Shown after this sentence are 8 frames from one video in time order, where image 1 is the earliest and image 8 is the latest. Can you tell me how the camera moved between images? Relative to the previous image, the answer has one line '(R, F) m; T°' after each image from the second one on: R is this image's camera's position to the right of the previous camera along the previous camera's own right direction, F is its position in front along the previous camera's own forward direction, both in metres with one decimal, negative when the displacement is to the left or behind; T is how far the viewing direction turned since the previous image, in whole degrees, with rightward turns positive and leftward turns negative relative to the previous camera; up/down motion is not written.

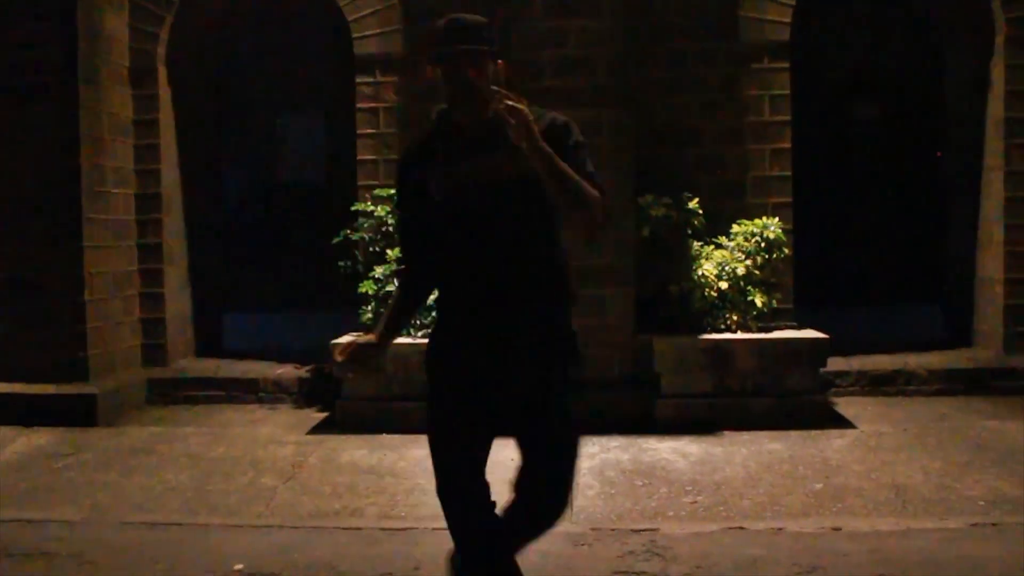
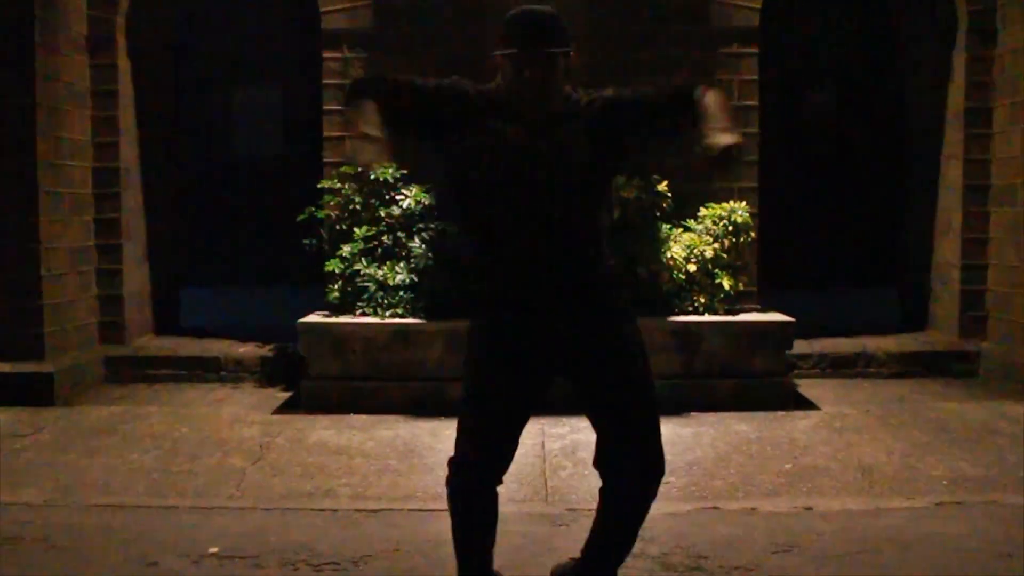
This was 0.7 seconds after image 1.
(-0.2, 0.0) m; +4°
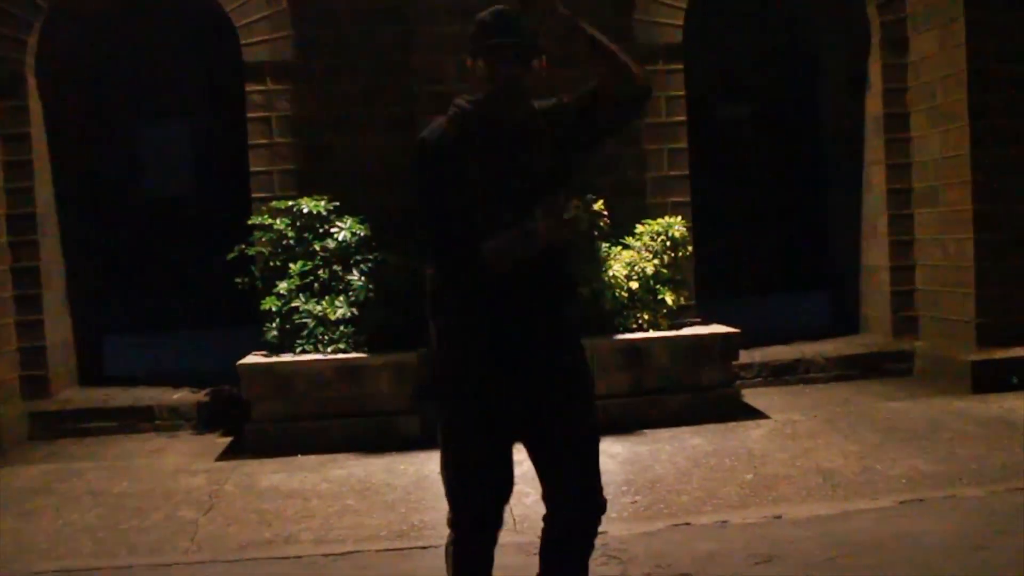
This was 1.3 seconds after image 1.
(-0.3, +0.1) m; +6°
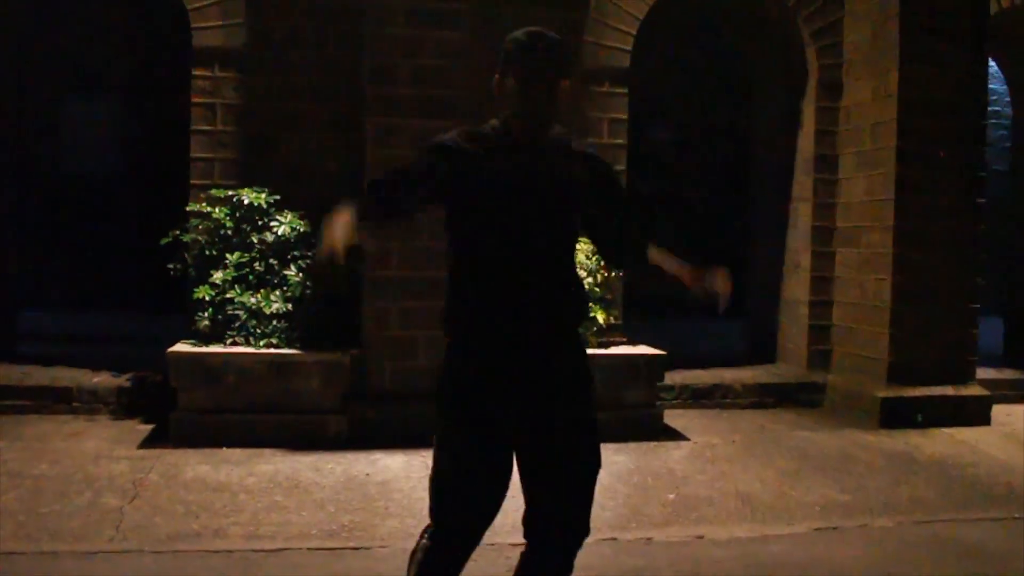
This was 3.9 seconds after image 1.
(-0.3, -0.1) m; +5°
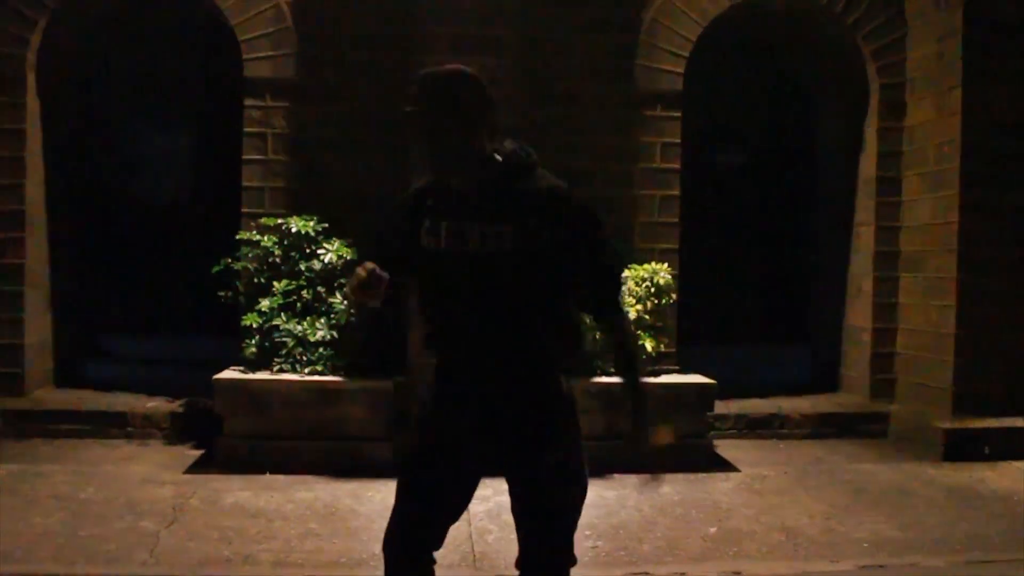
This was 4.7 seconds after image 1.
(+0.4, +0.1) m; -5°
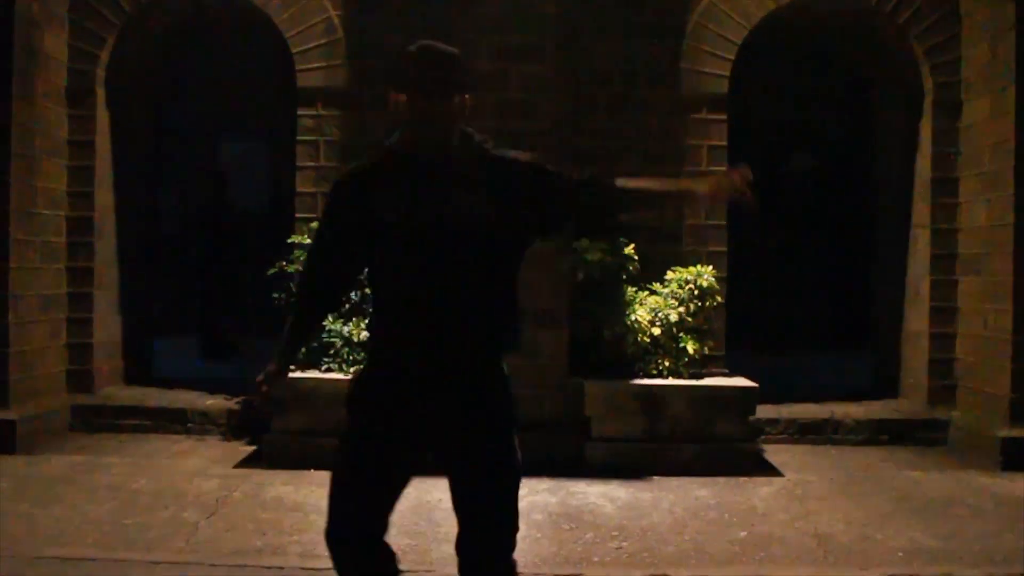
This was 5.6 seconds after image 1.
(+0.5, -0.1) m; -6°
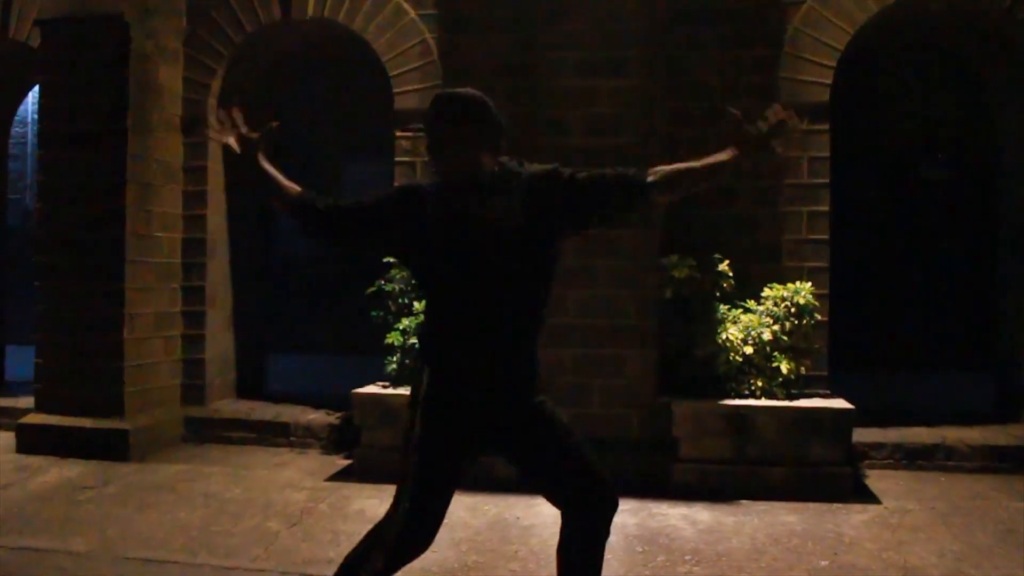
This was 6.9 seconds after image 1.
(+0.6, +0.1) m; -9°
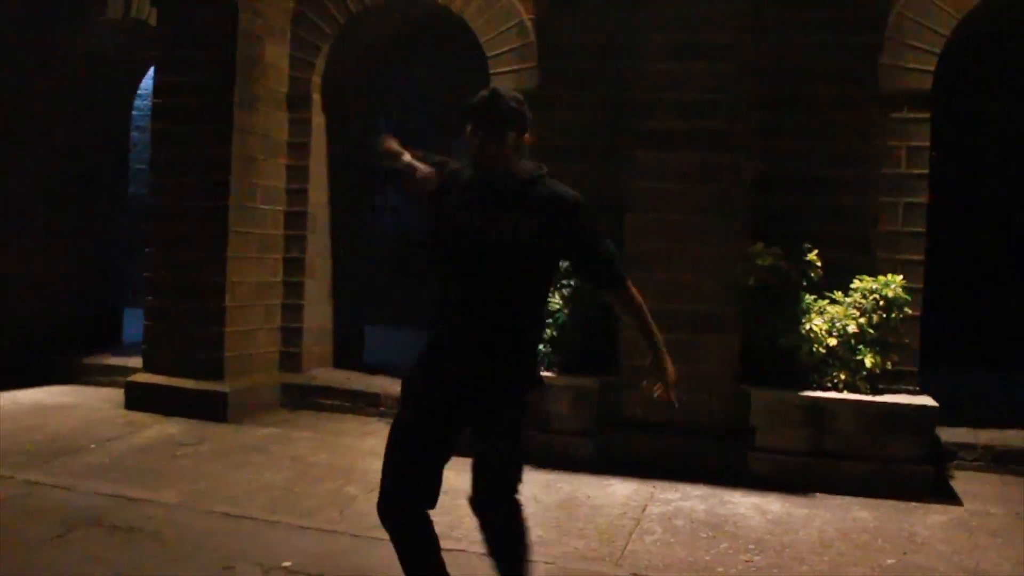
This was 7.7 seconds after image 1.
(+0.3, -0.1) m; -7°
